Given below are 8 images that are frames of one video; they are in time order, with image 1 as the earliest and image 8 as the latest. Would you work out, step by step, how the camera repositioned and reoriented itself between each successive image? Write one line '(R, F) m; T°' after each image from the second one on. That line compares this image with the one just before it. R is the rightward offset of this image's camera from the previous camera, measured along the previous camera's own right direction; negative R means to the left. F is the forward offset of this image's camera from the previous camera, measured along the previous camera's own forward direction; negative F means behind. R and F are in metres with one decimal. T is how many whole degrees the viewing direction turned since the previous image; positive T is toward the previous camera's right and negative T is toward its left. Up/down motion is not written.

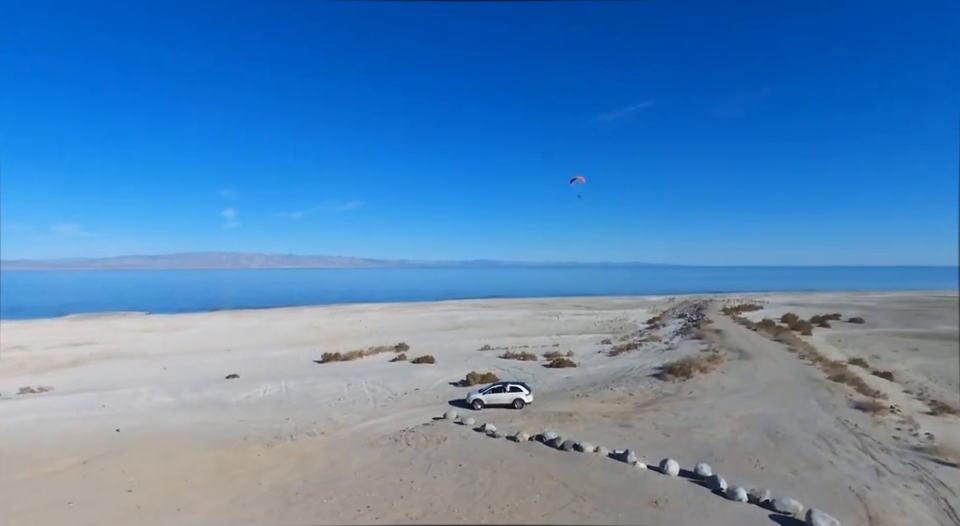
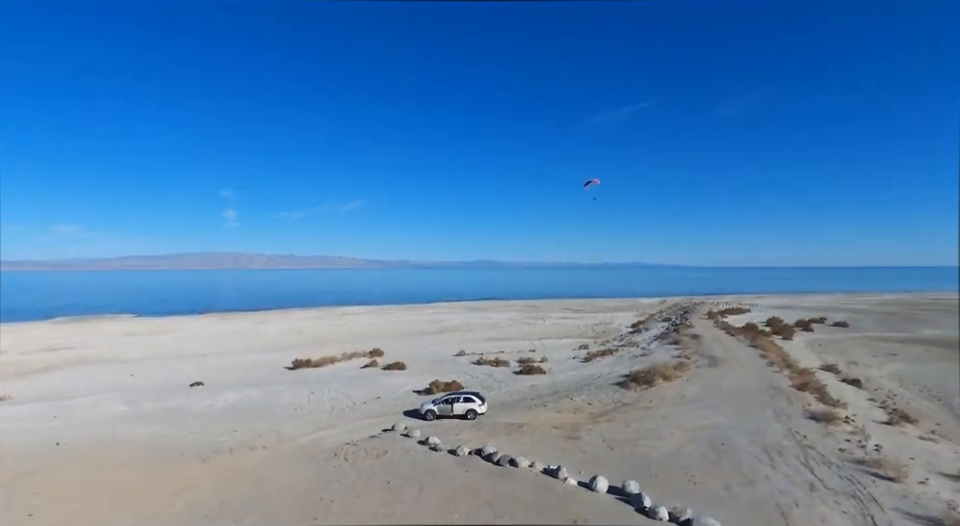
(+1.5, 0.0) m; 0°
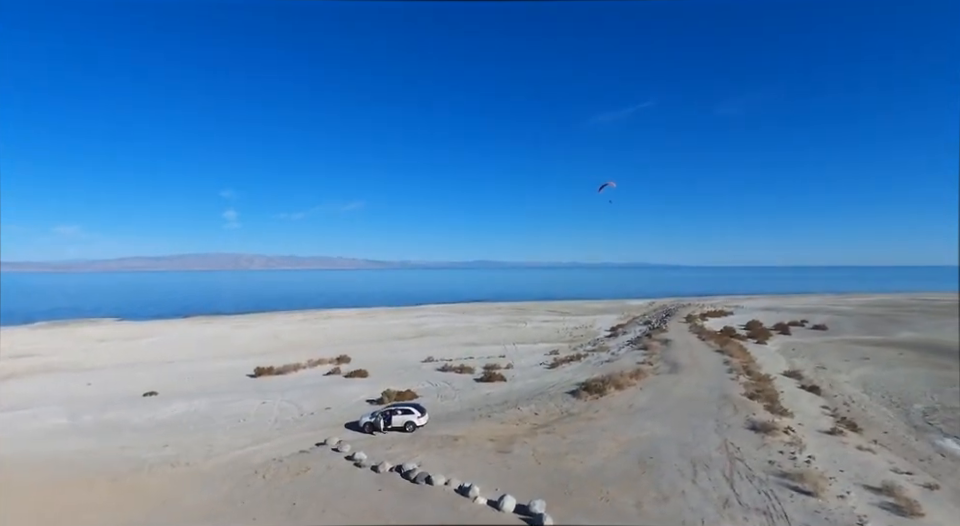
(+1.9, +0.1) m; 0°
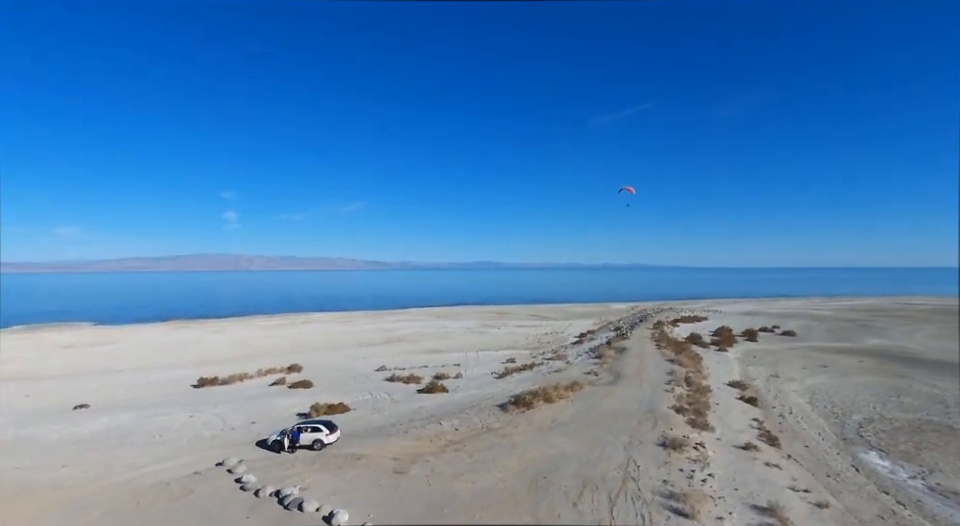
(+2.8, 0.0) m; 0°
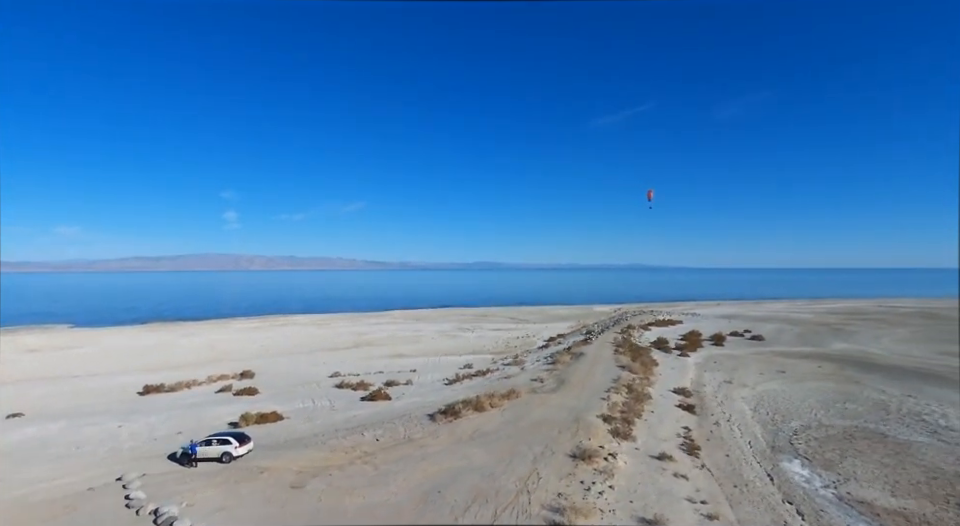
(+2.8, -0.1) m; 0°
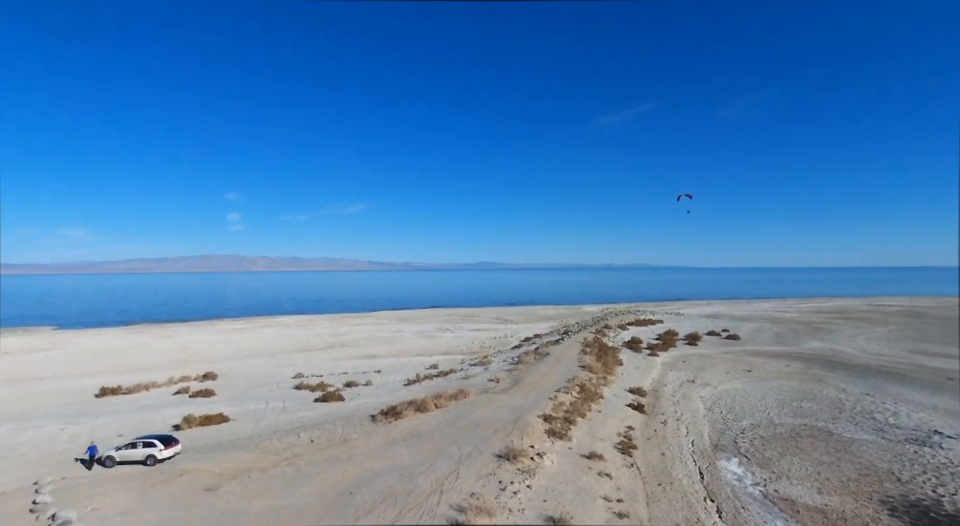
(+2.4, -0.2) m; 0°
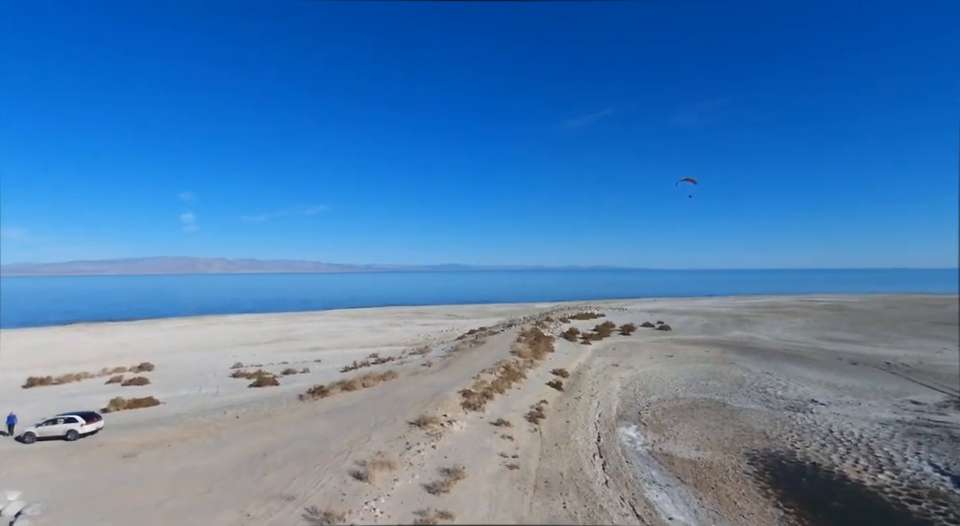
(+1.8, -1.6) m; +5°
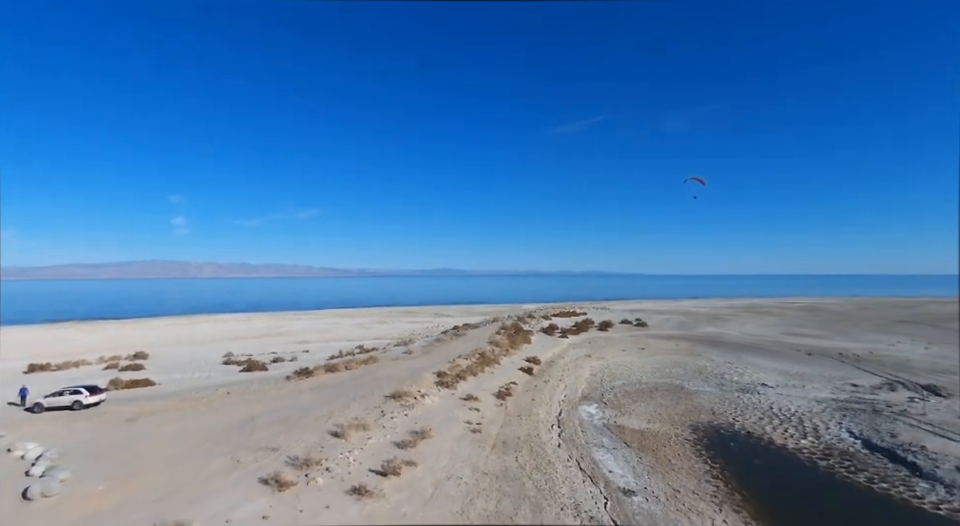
(+0.9, -1.9) m; +1°
